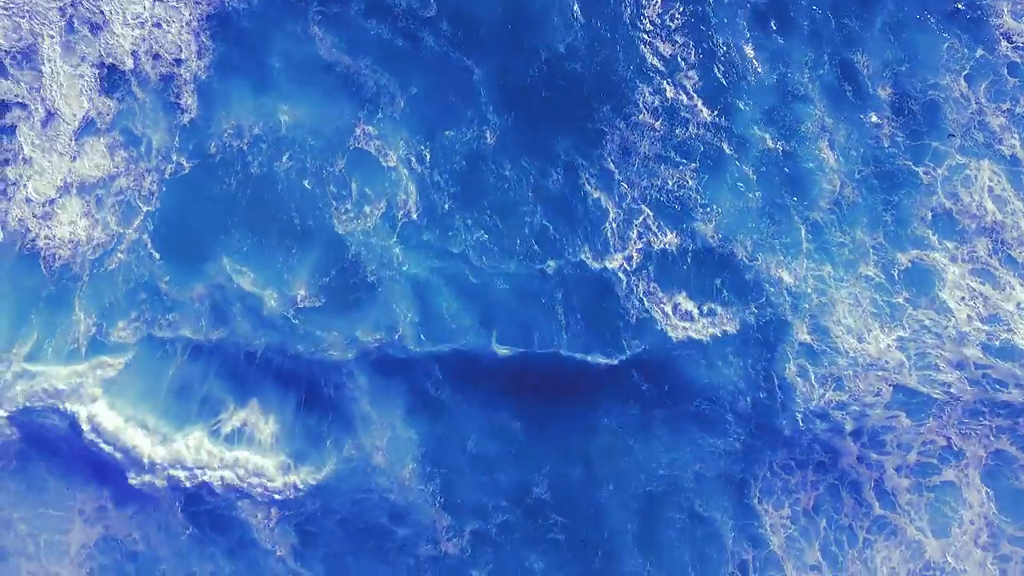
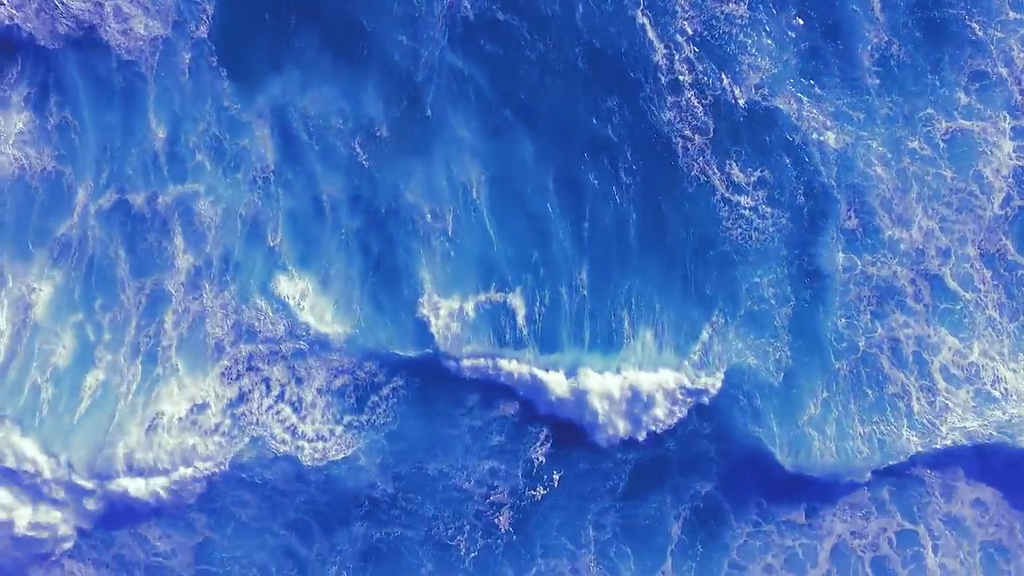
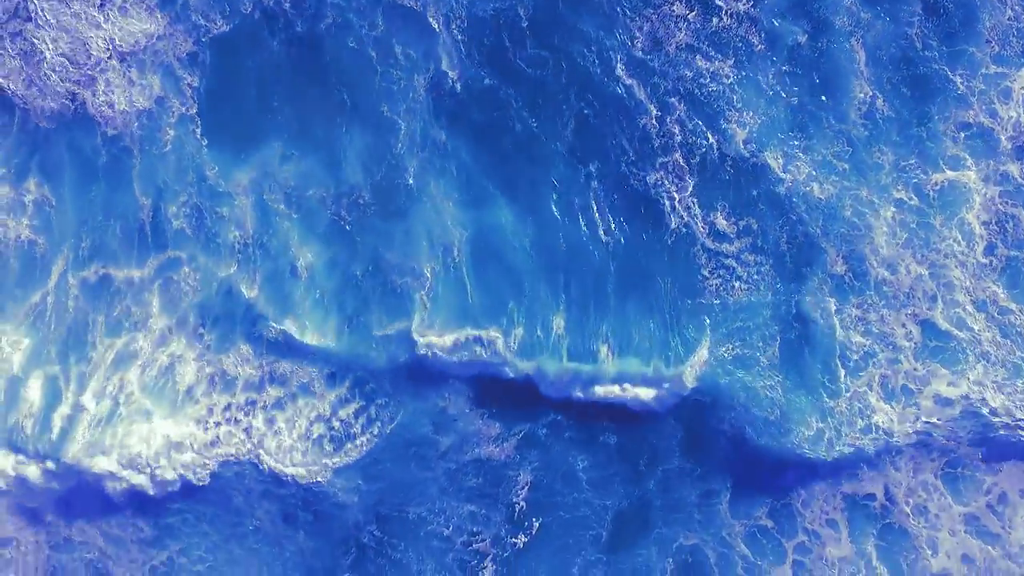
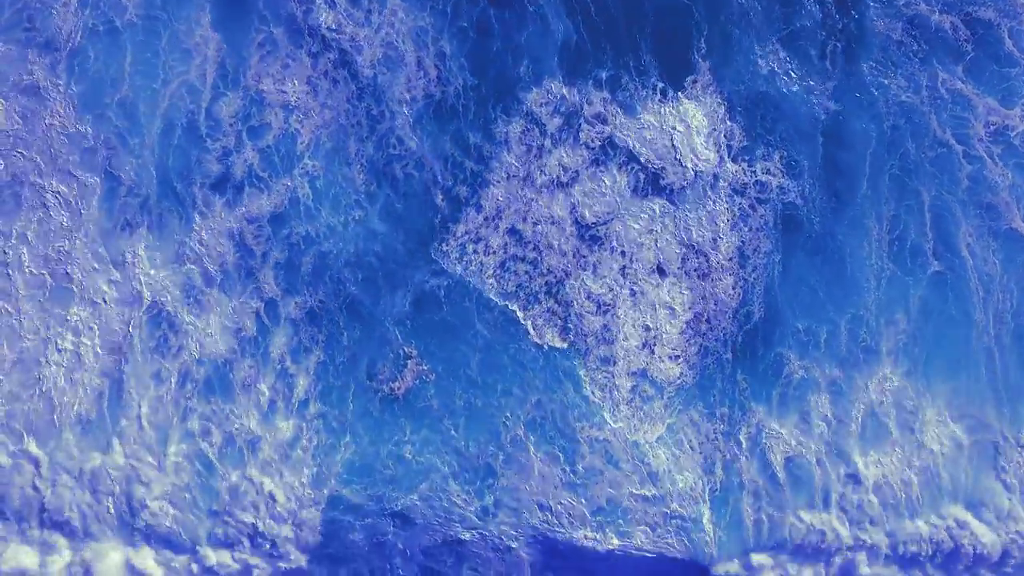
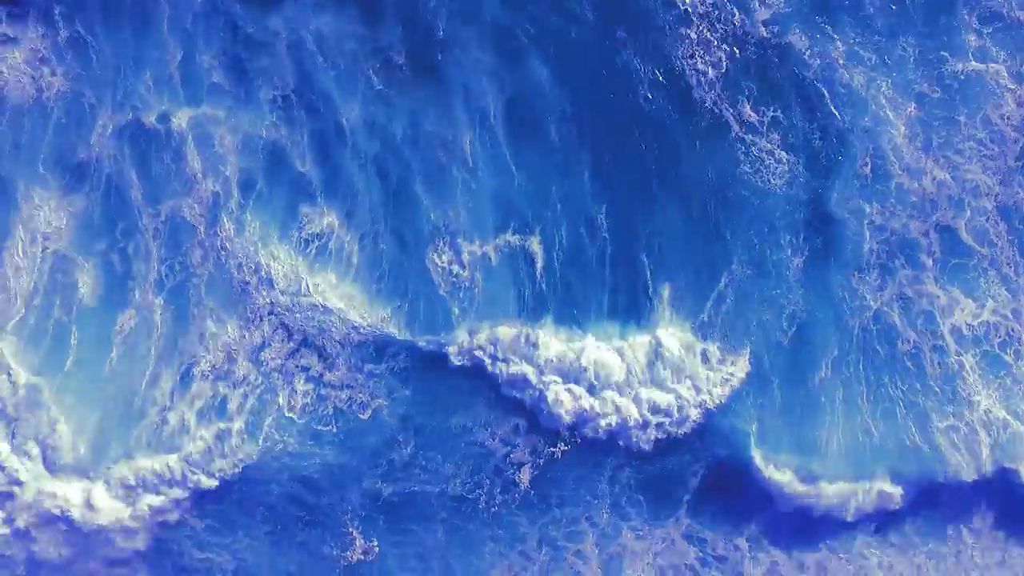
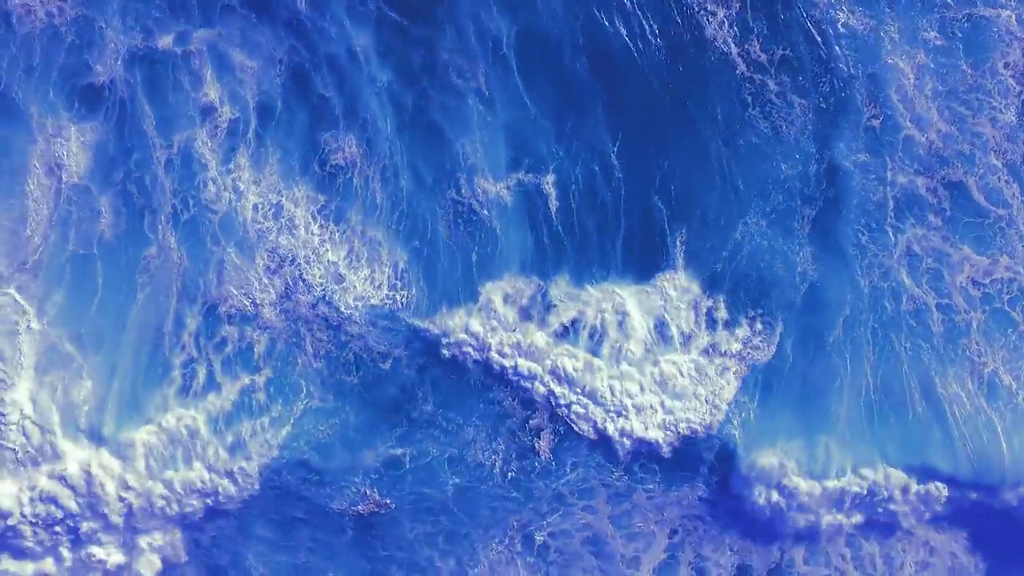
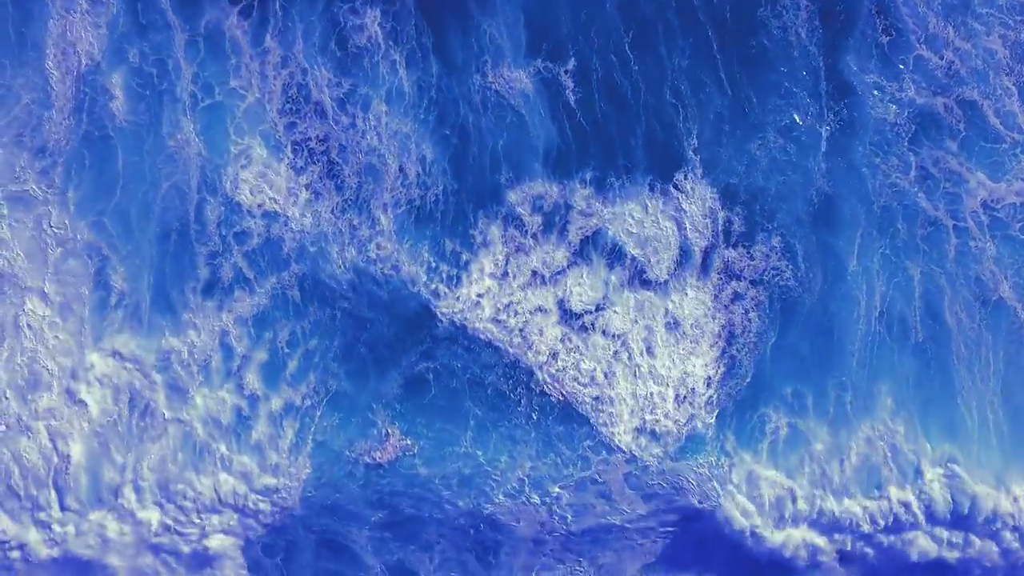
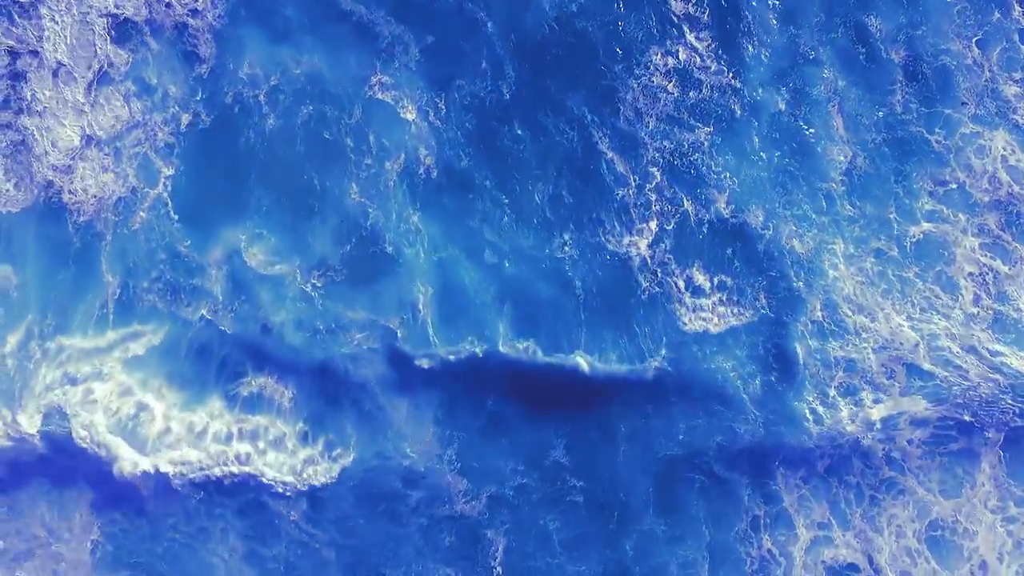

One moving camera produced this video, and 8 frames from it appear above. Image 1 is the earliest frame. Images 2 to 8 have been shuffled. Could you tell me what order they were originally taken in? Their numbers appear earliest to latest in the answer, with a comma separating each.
8, 3, 2, 5, 6, 7, 4
